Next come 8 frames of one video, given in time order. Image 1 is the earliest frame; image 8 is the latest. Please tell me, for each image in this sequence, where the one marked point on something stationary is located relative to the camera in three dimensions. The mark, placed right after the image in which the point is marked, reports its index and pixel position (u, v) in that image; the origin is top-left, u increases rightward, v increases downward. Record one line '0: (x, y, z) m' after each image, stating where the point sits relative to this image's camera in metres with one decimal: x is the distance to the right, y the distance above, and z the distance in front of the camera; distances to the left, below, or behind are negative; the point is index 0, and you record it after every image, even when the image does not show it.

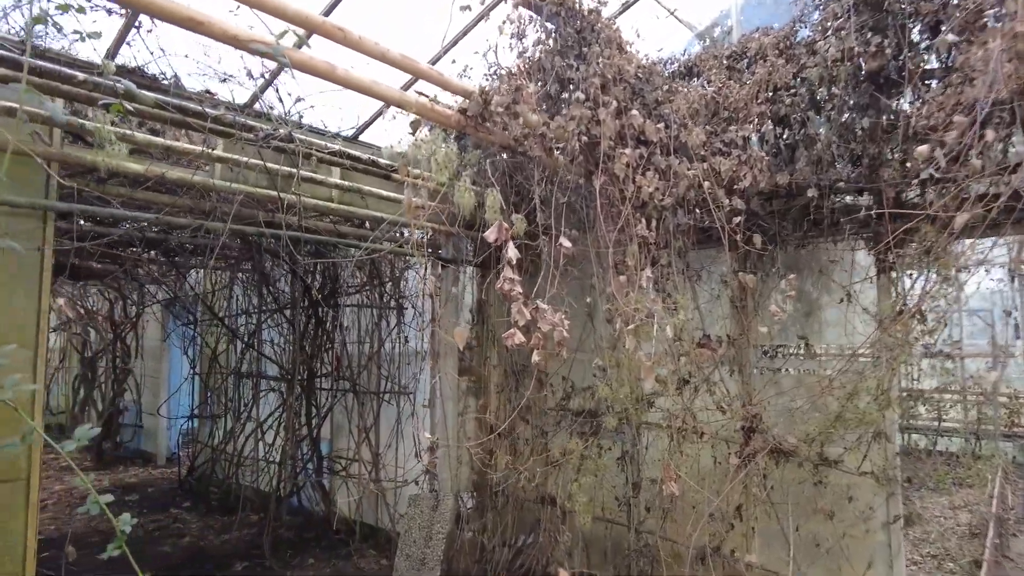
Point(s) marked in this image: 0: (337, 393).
0: (-1.4, -0.8, +5.2) m
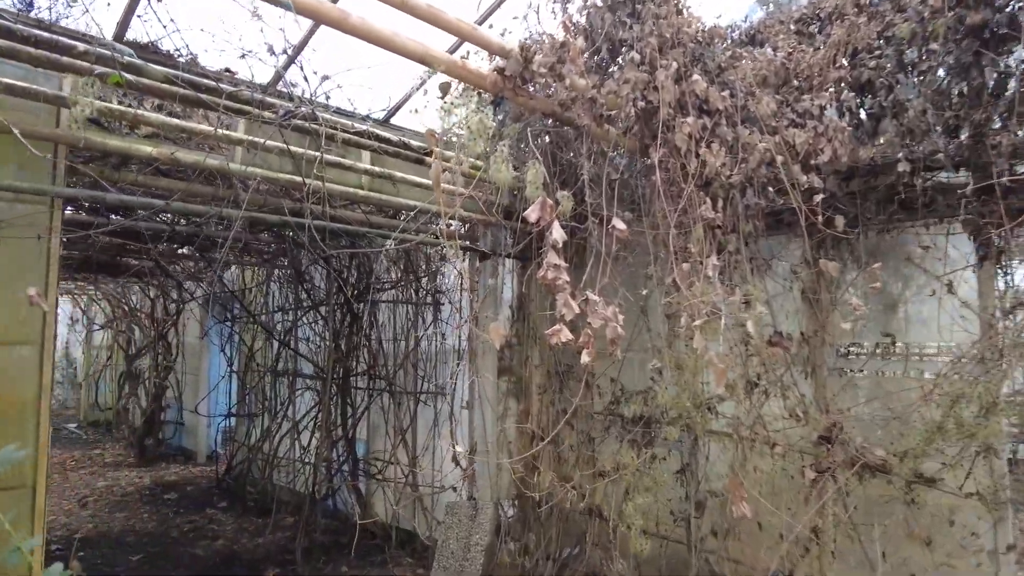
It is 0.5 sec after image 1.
0: (-1.1, -0.8, +5.0) m
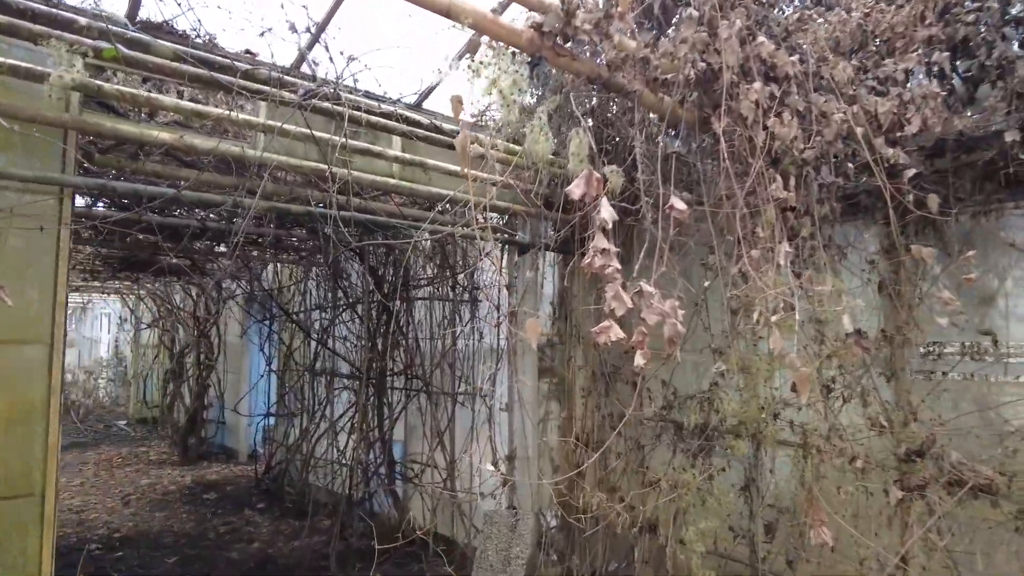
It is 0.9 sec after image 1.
0: (-0.7, -0.8, +4.8) m
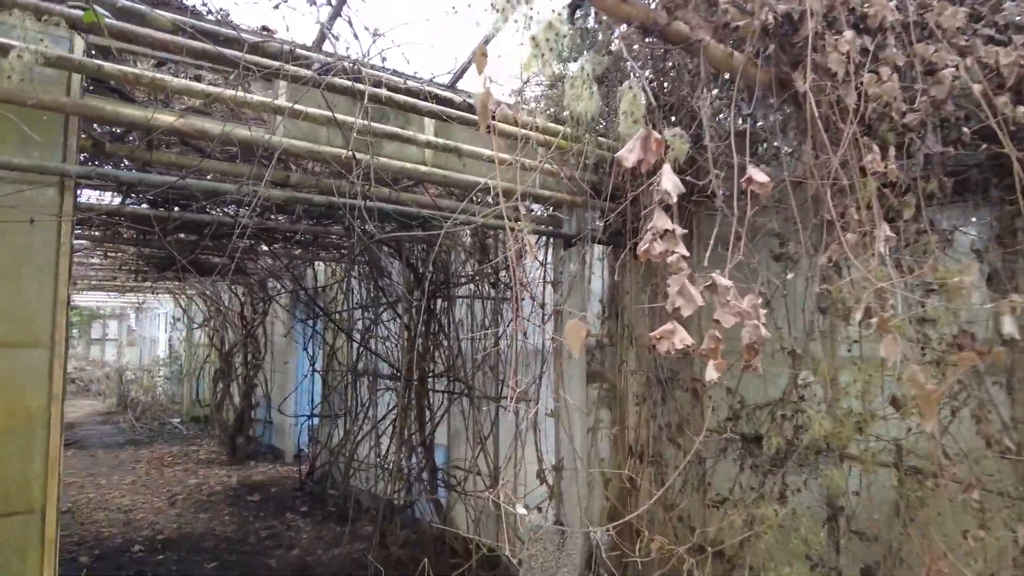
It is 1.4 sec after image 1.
0: (-0.4, -0.8, +4.6) m
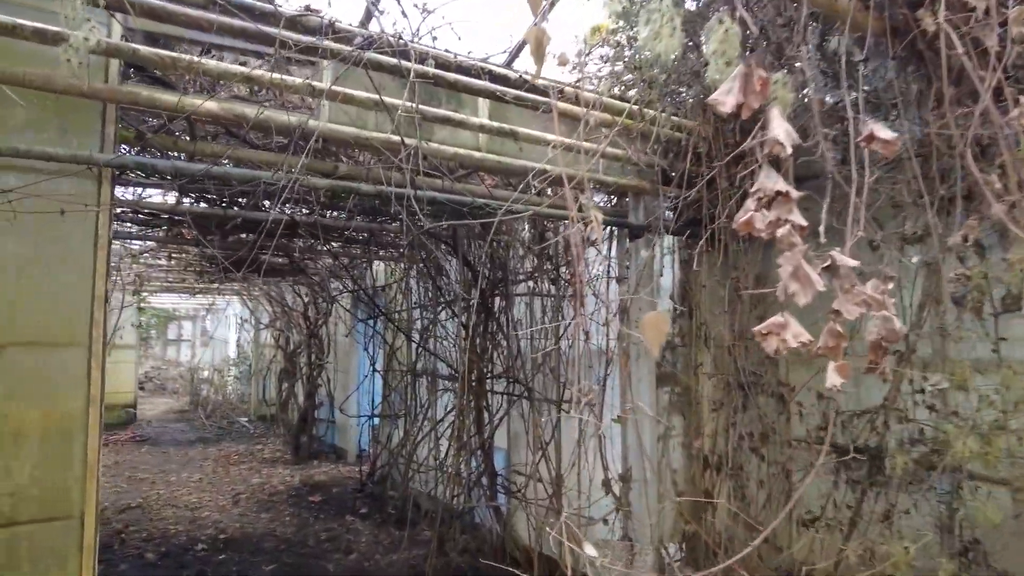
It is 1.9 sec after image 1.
0: (0.0, -0.7, +4.4) m
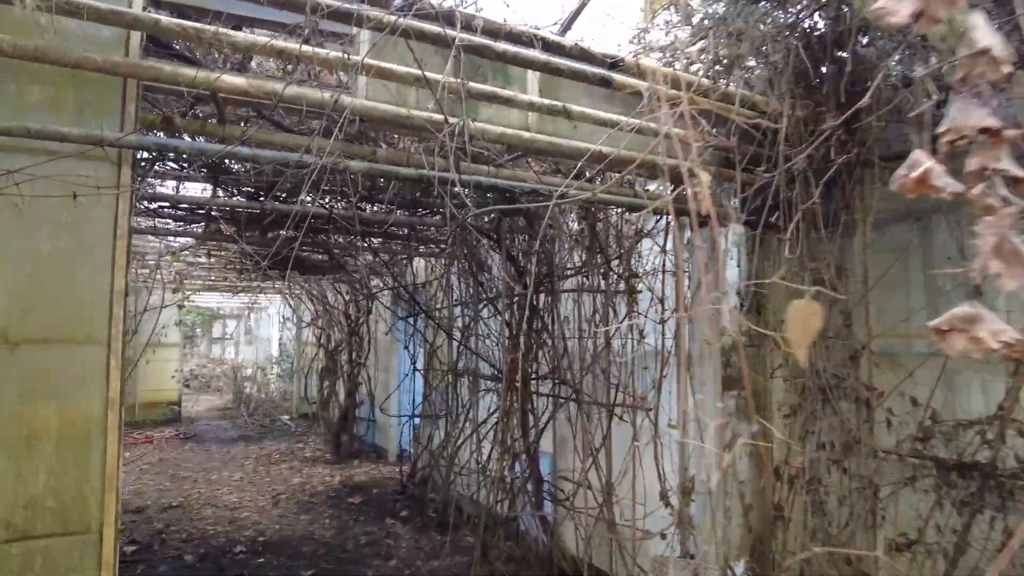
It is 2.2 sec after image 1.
0: (+0.3, -0.7, +4.2) m
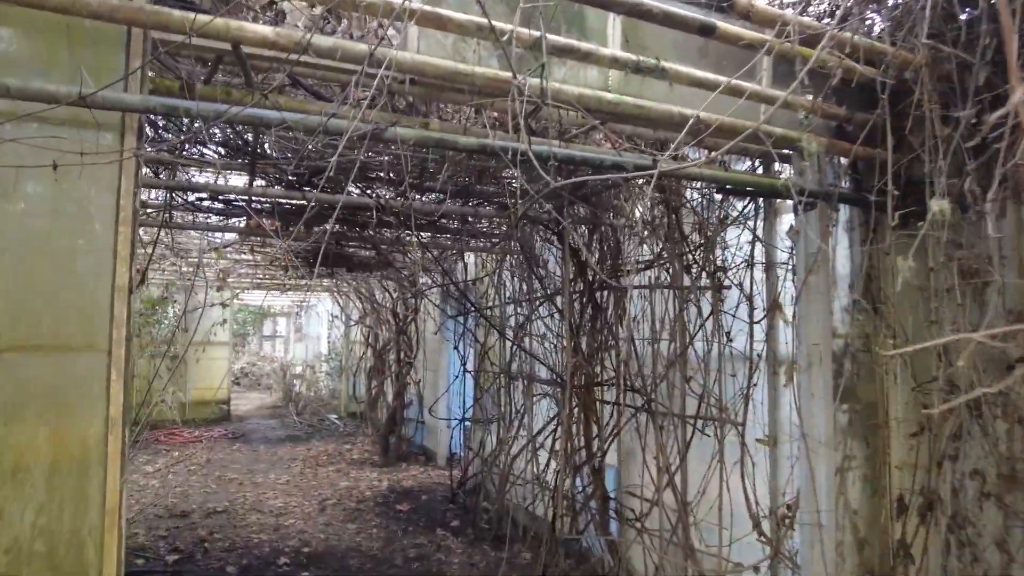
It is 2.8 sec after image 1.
0: (+0.6, -0.7, +3.8) m
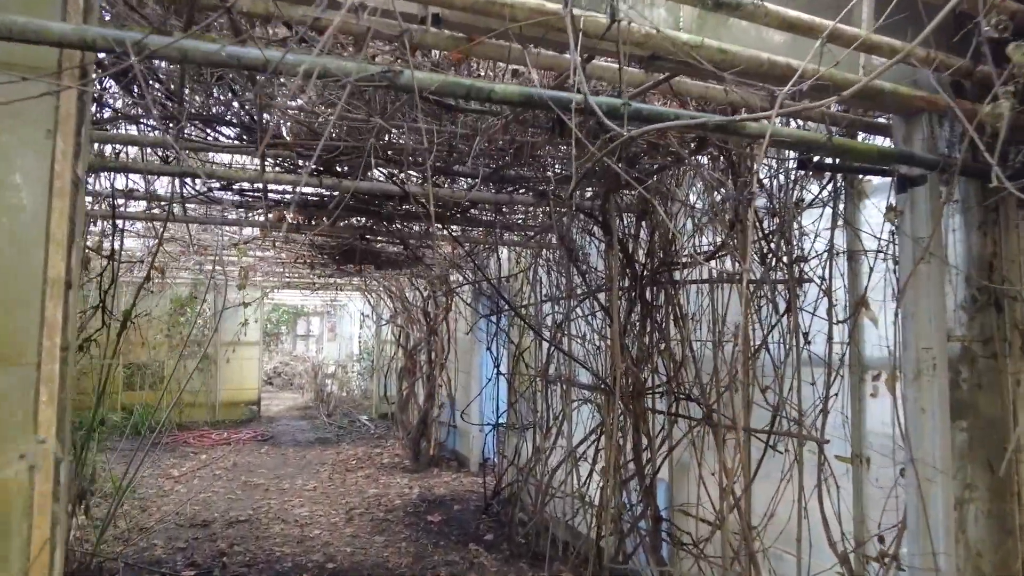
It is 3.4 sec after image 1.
0: (+0.8, -0.7, +3.3) m
